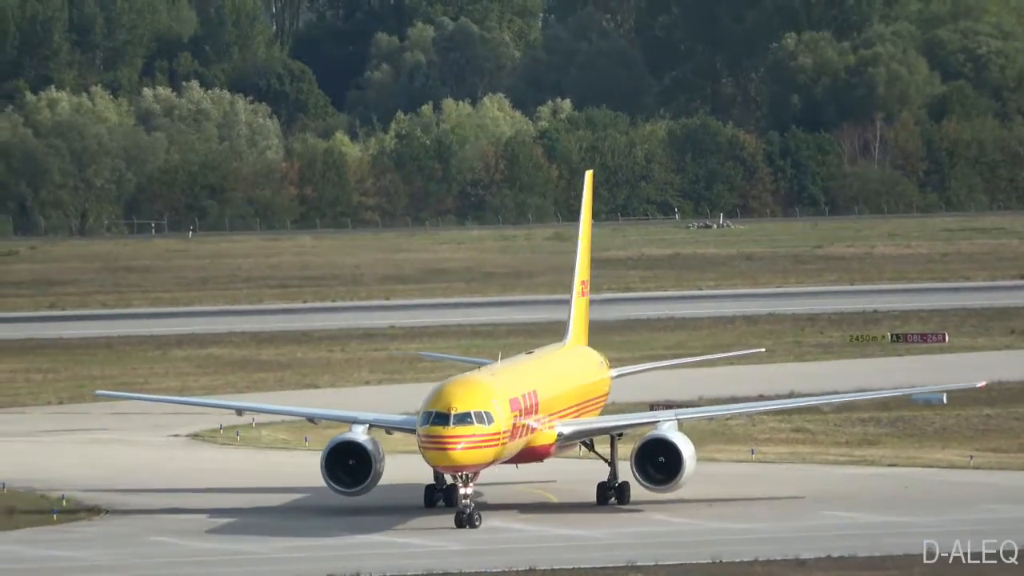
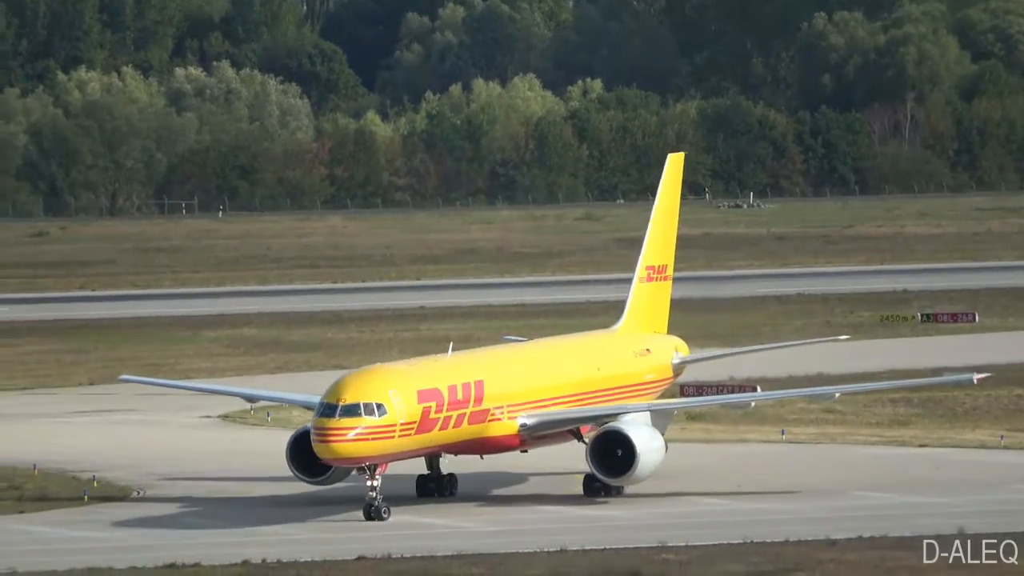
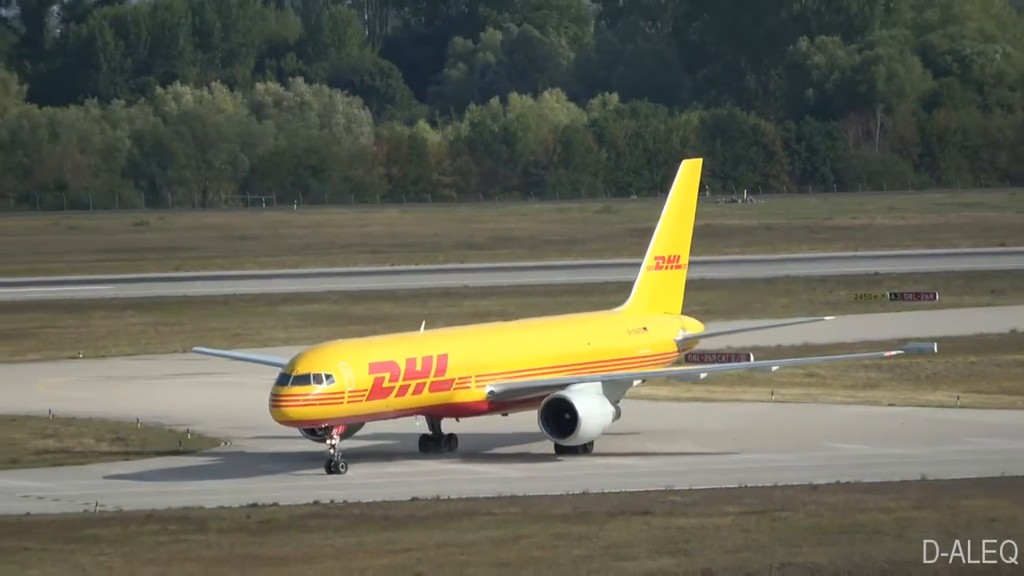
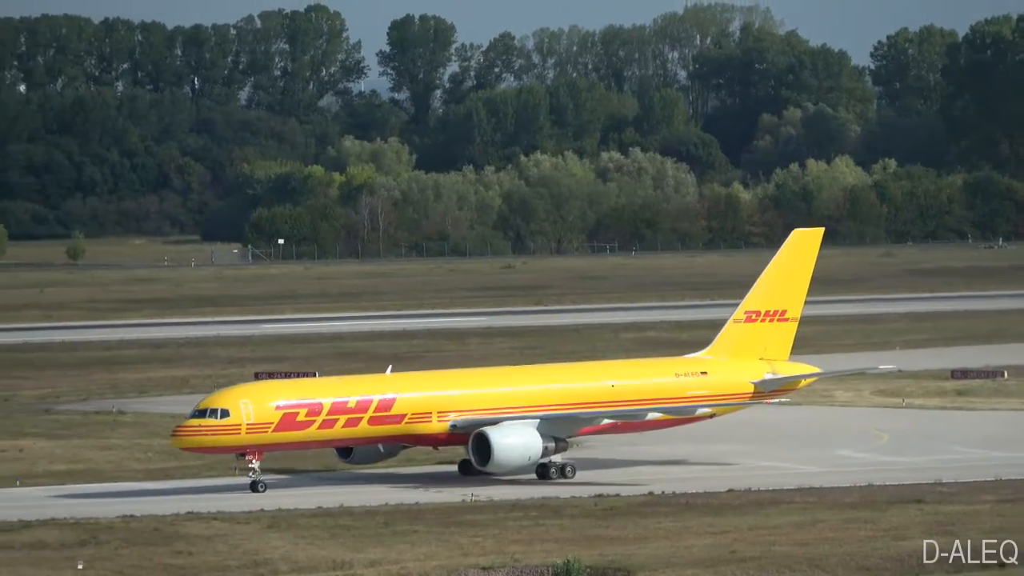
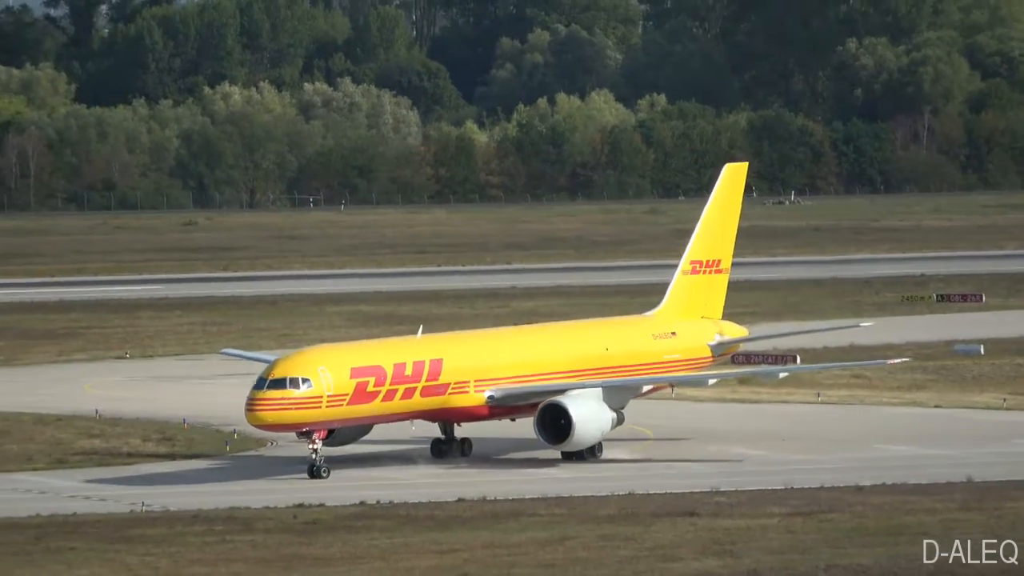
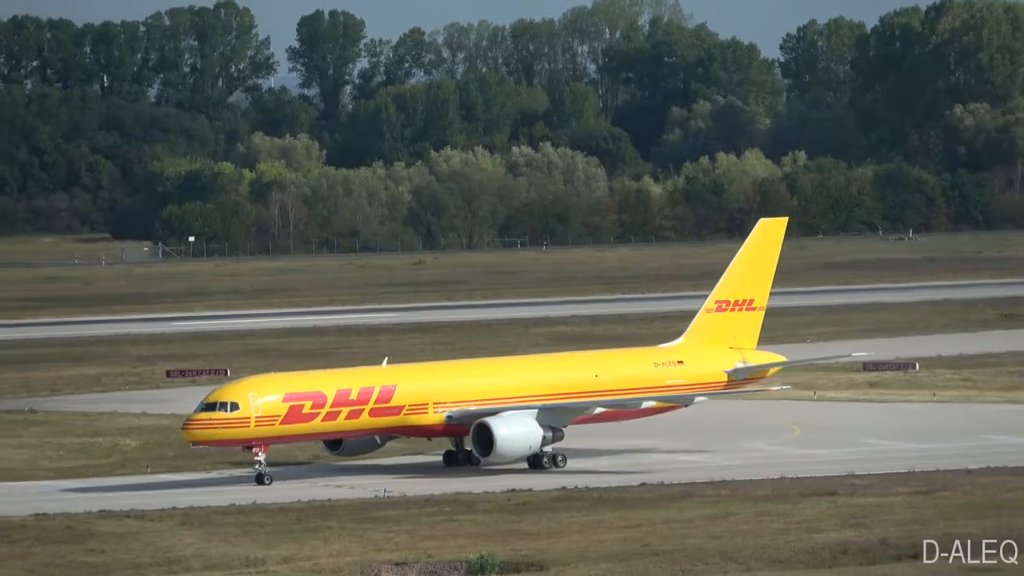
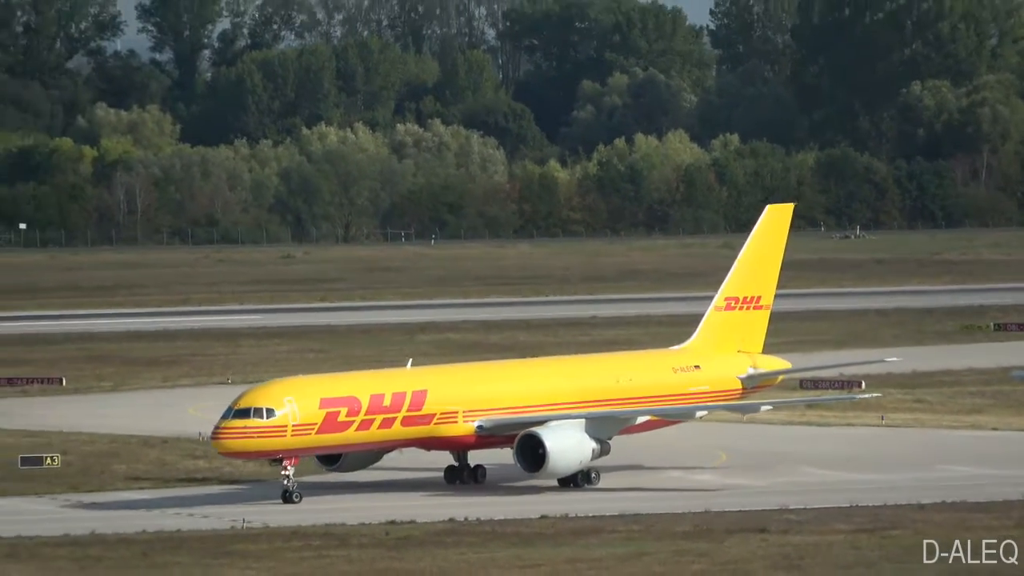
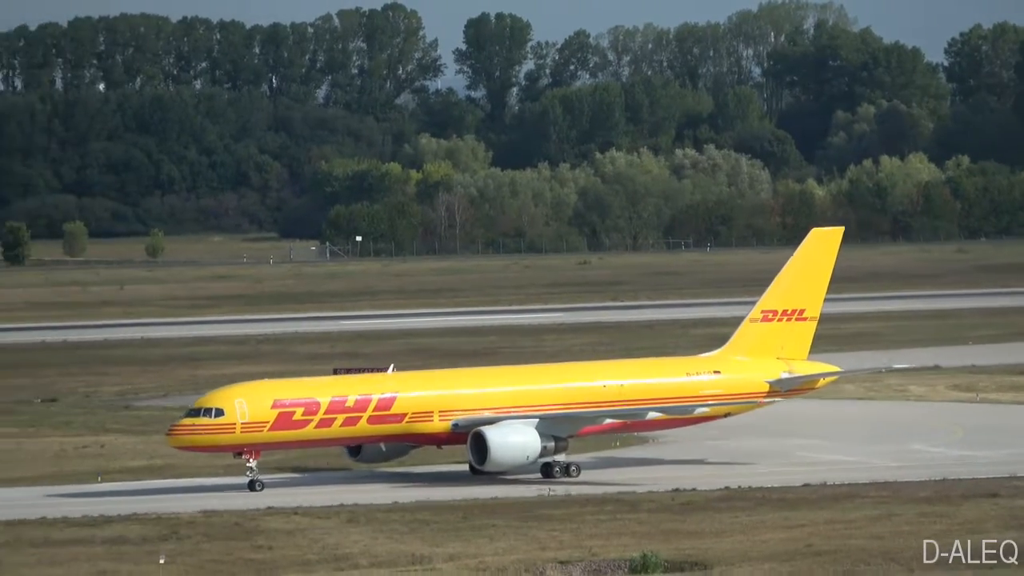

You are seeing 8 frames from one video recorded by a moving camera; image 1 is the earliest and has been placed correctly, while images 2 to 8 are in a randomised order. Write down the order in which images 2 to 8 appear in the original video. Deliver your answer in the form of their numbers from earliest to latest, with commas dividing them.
2, 3, 5, 7, 6, 4, 8
